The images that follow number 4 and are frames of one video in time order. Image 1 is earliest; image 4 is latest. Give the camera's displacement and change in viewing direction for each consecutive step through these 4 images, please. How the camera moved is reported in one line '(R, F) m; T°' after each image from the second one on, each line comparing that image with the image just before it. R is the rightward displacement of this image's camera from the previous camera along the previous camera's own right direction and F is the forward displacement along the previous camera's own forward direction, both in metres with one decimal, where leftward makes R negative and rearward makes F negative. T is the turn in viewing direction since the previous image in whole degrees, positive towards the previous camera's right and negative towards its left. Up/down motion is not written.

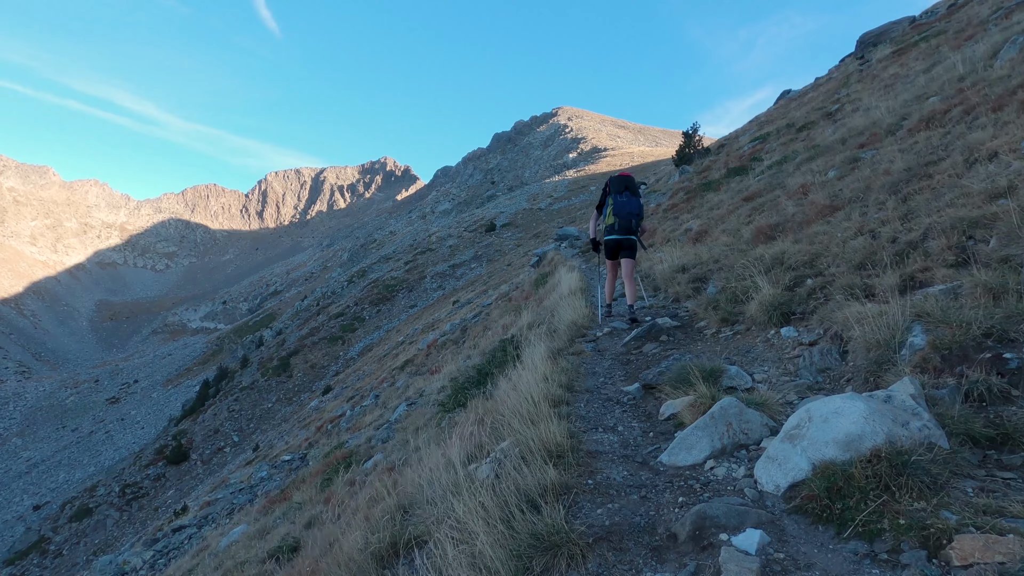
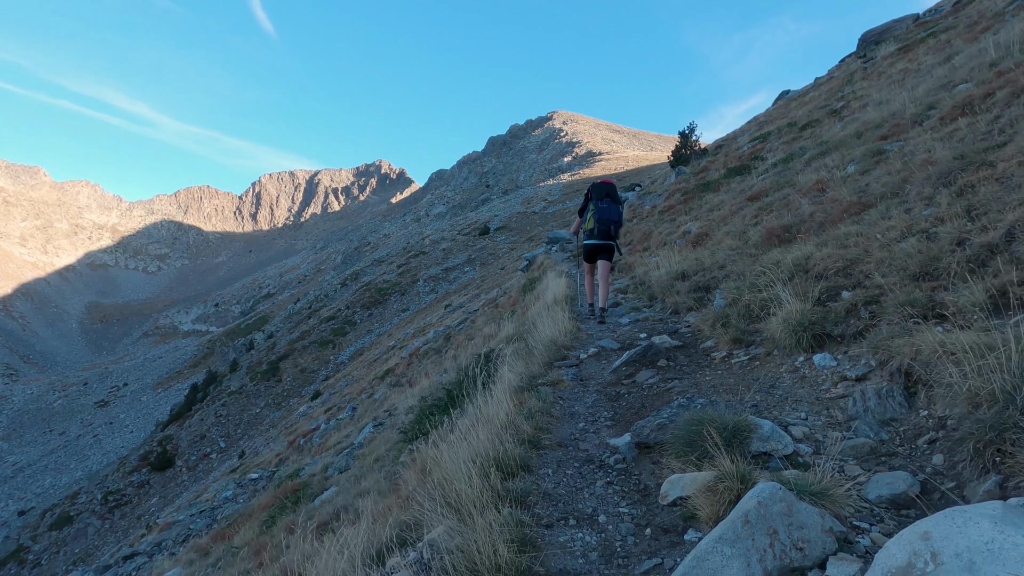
(+0.3, +1.2) m; +1°
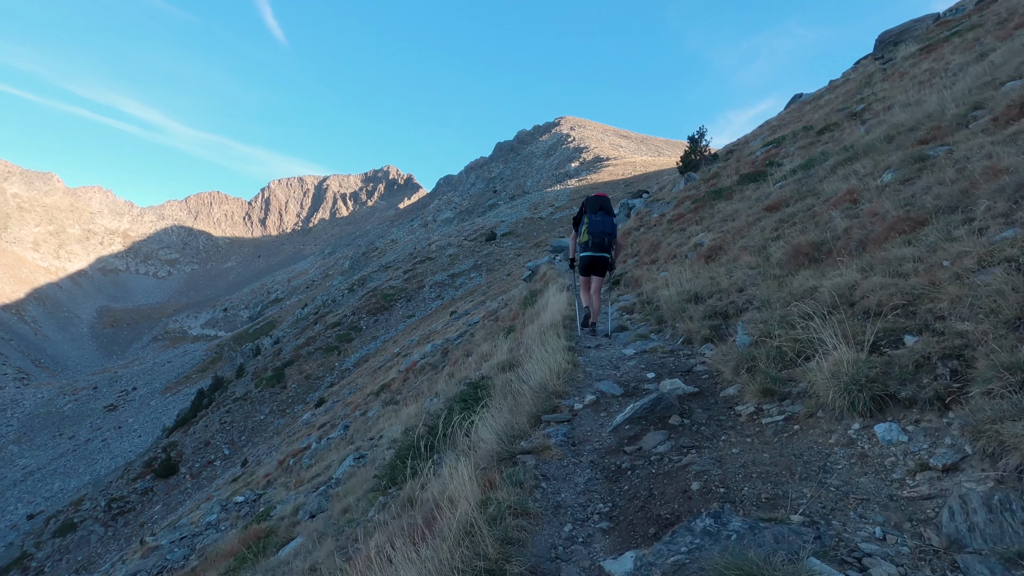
(+0.2, +1.0) m; -1°
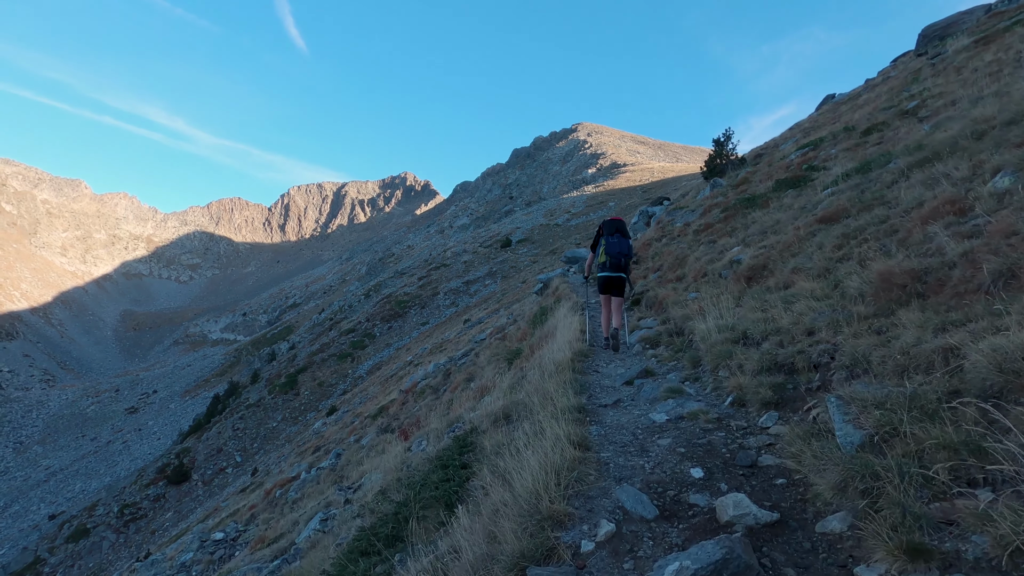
(+0.3, +1.7) m; -2°
